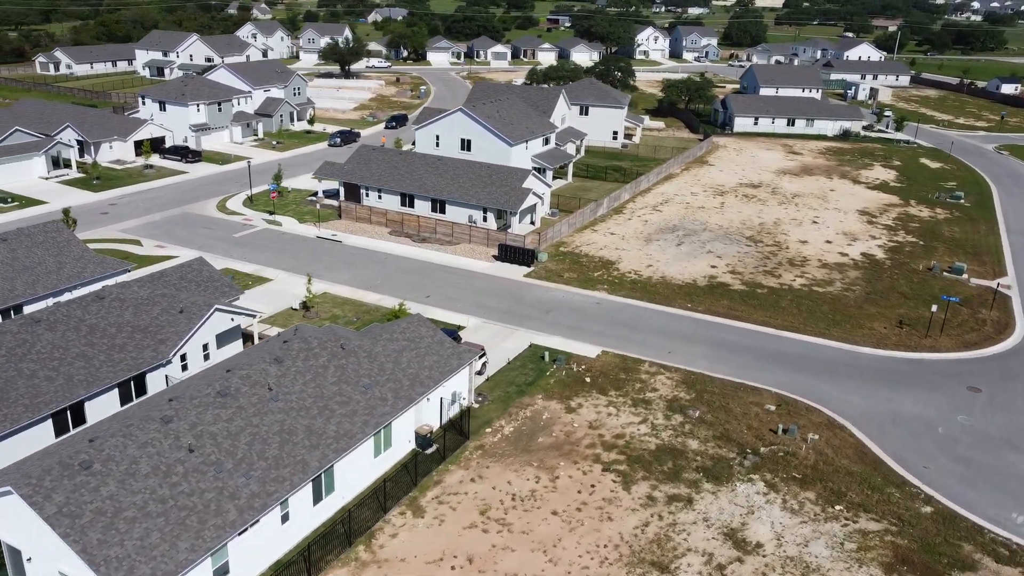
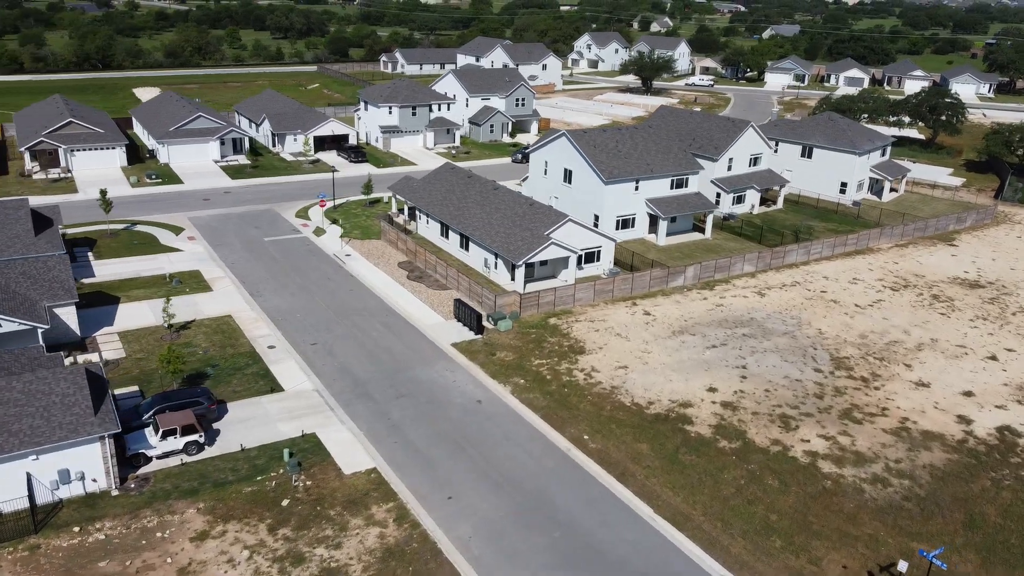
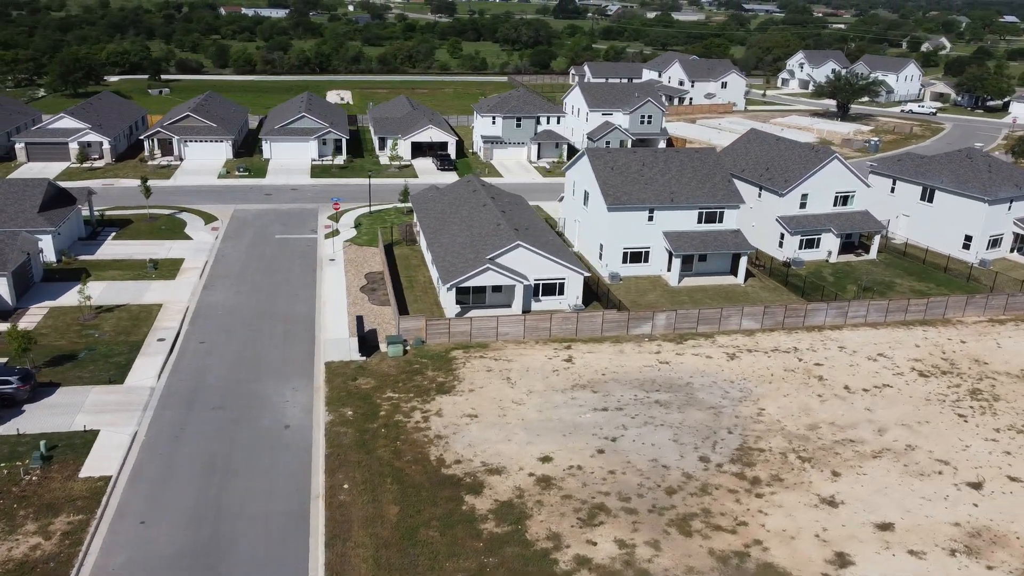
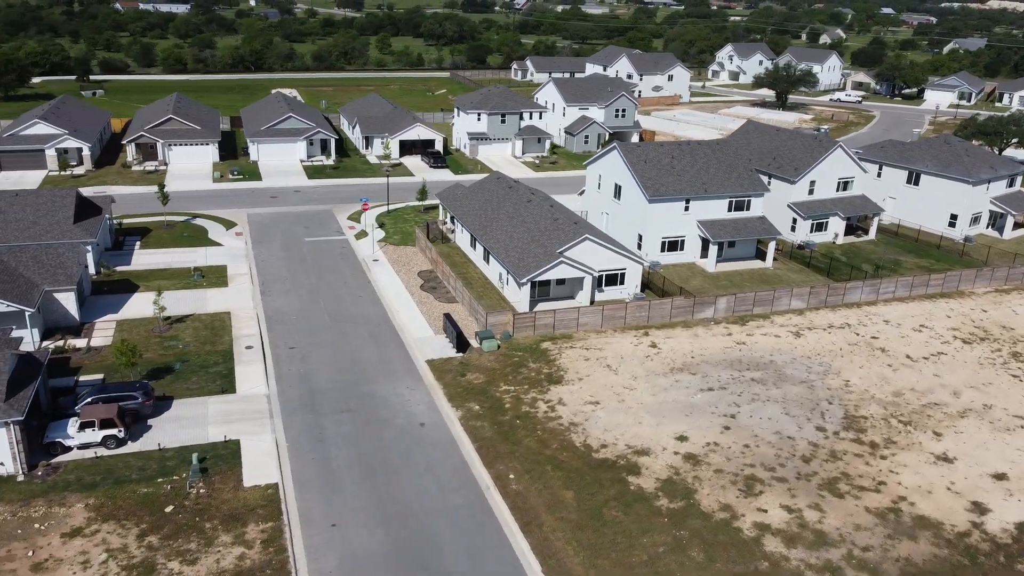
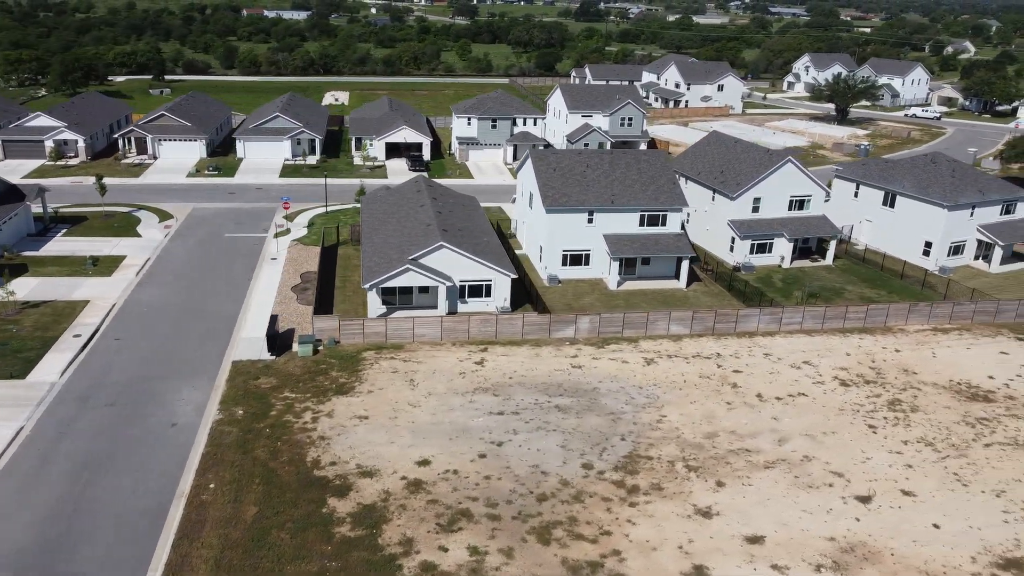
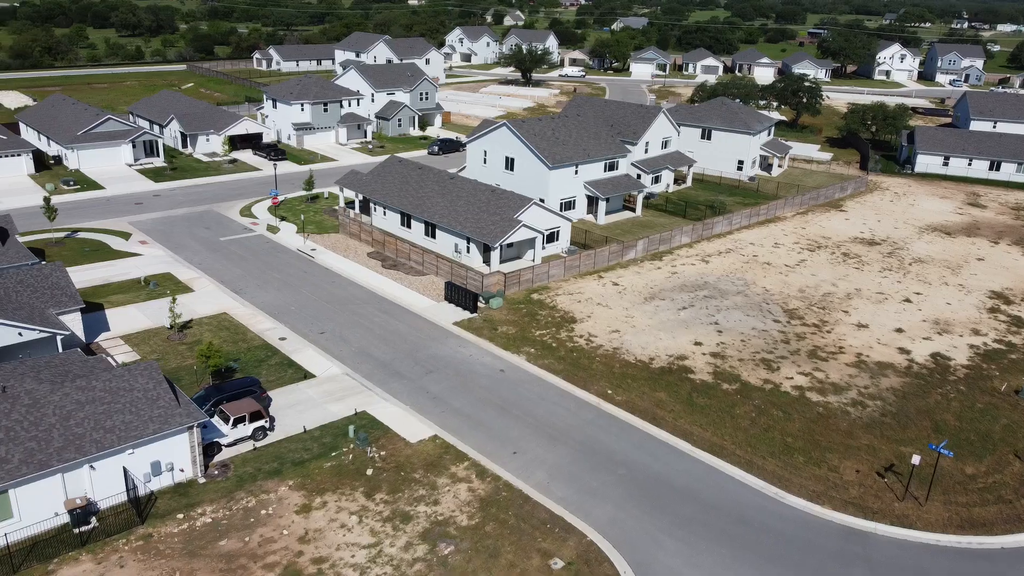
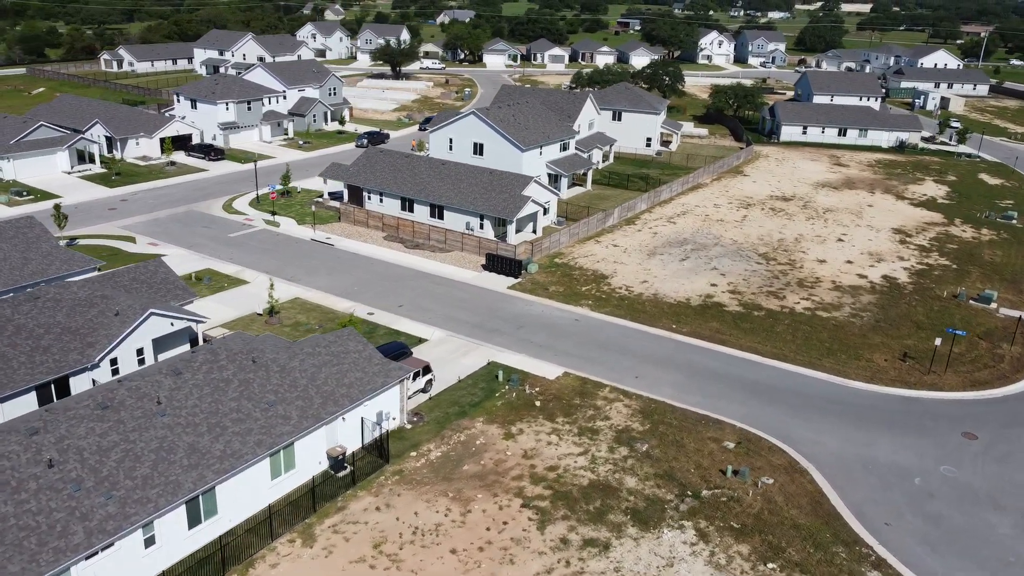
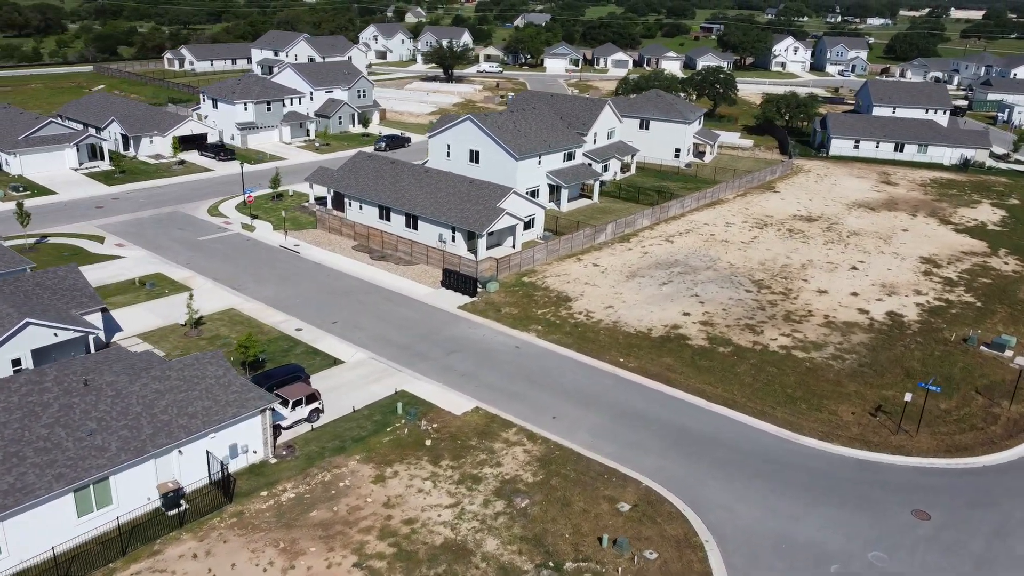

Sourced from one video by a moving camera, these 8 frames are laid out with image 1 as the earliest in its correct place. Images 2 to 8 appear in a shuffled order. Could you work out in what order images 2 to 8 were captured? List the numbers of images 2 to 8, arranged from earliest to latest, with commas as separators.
7, 8, 6, 2, 4, 3, 5
